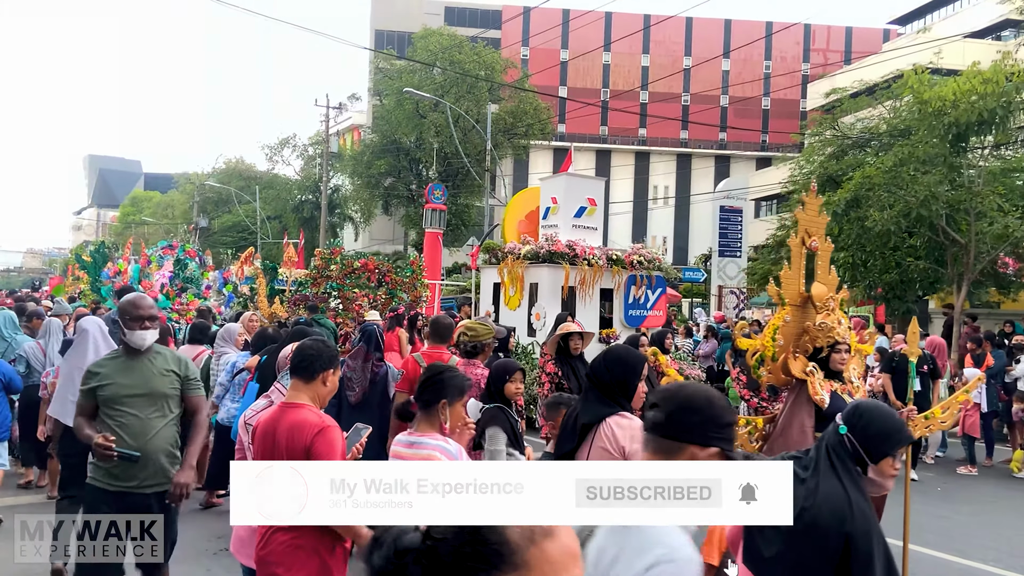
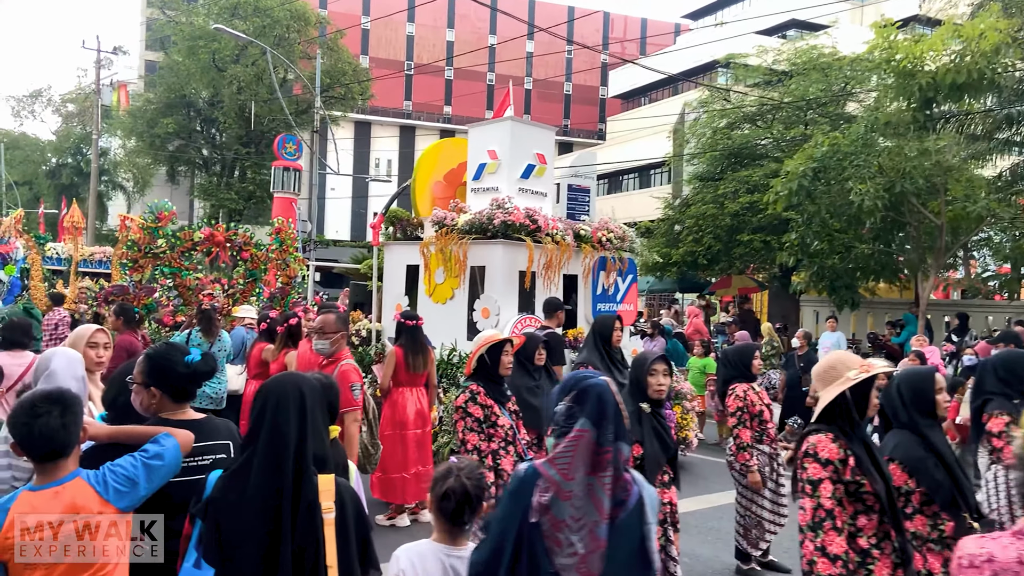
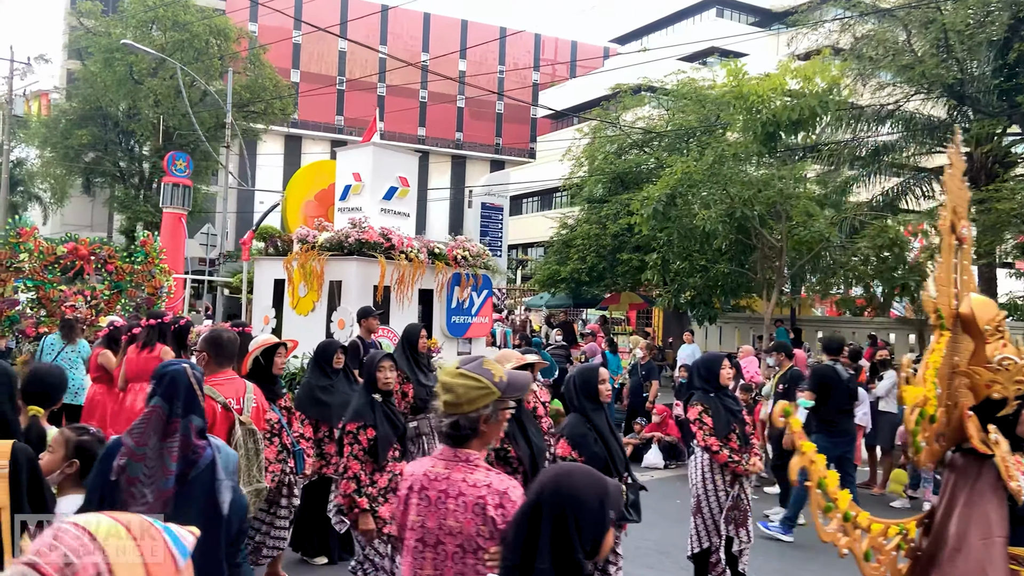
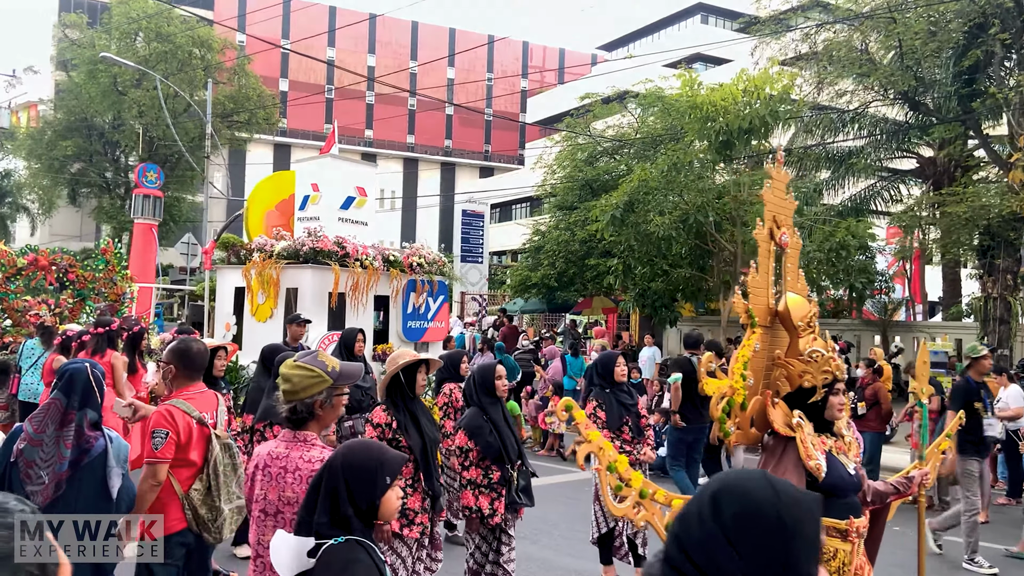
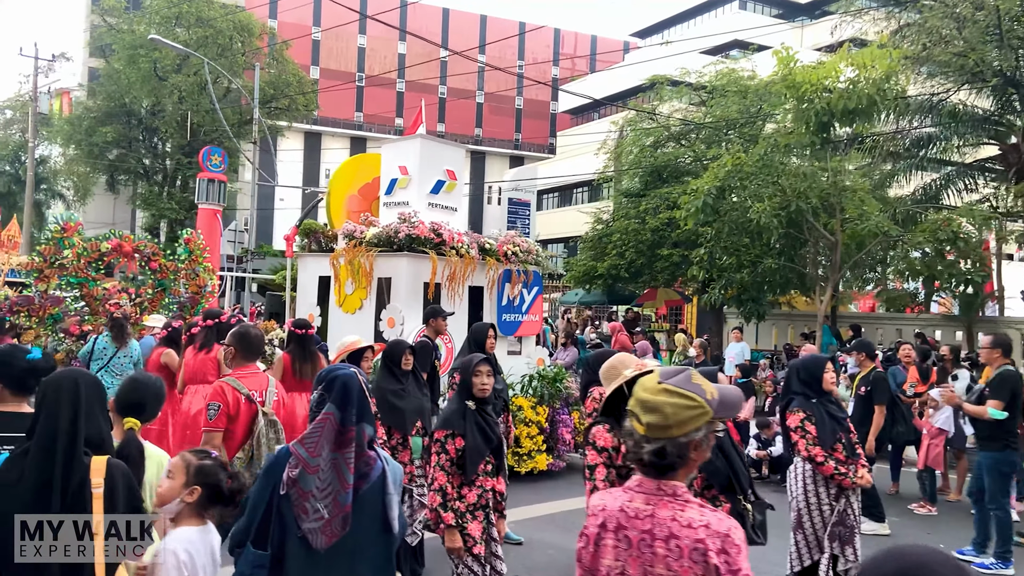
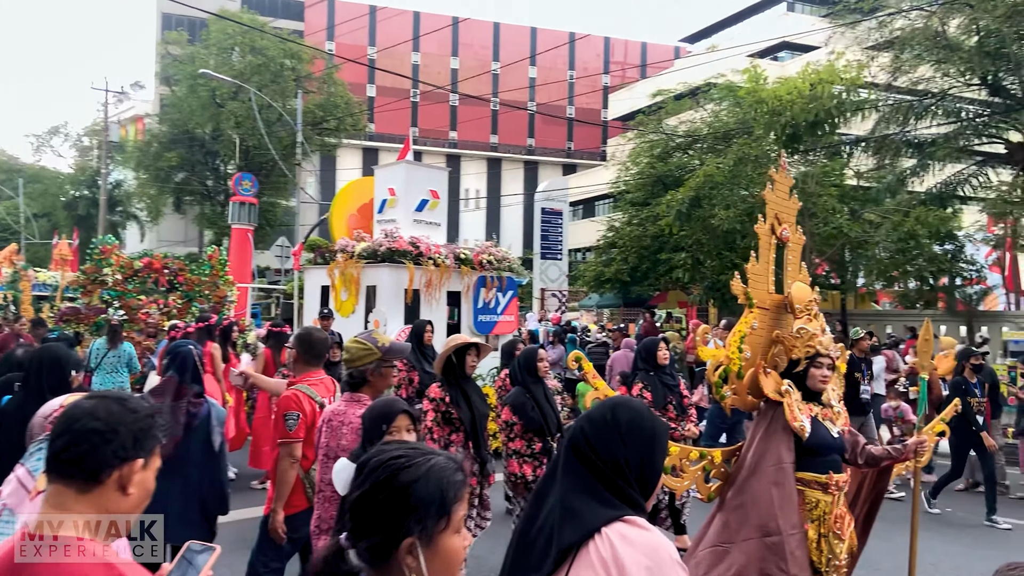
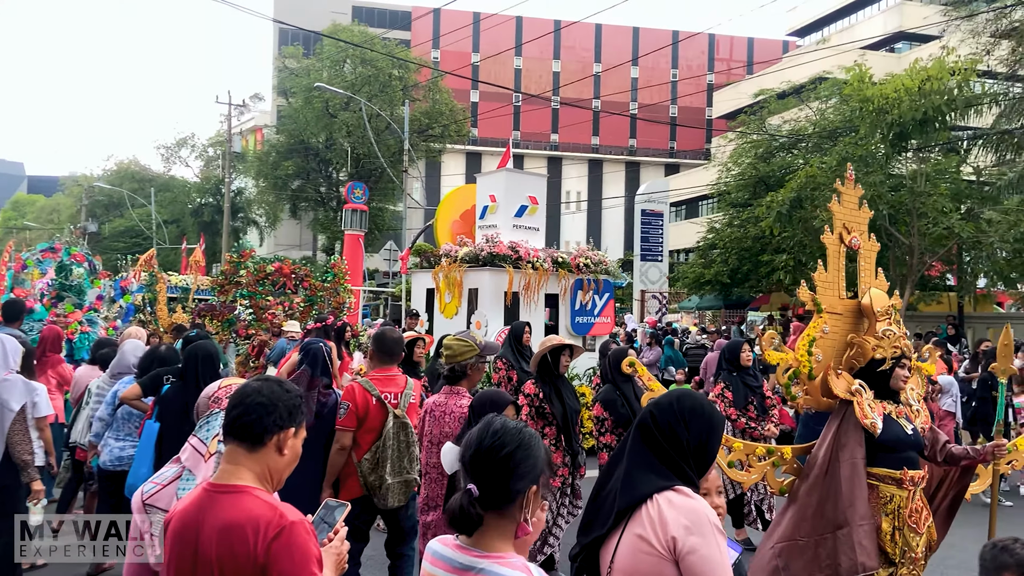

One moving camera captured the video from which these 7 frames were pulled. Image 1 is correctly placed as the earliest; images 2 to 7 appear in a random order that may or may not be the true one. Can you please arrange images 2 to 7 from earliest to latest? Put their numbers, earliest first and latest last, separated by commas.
7, 6, 4, 3, 5, 2
